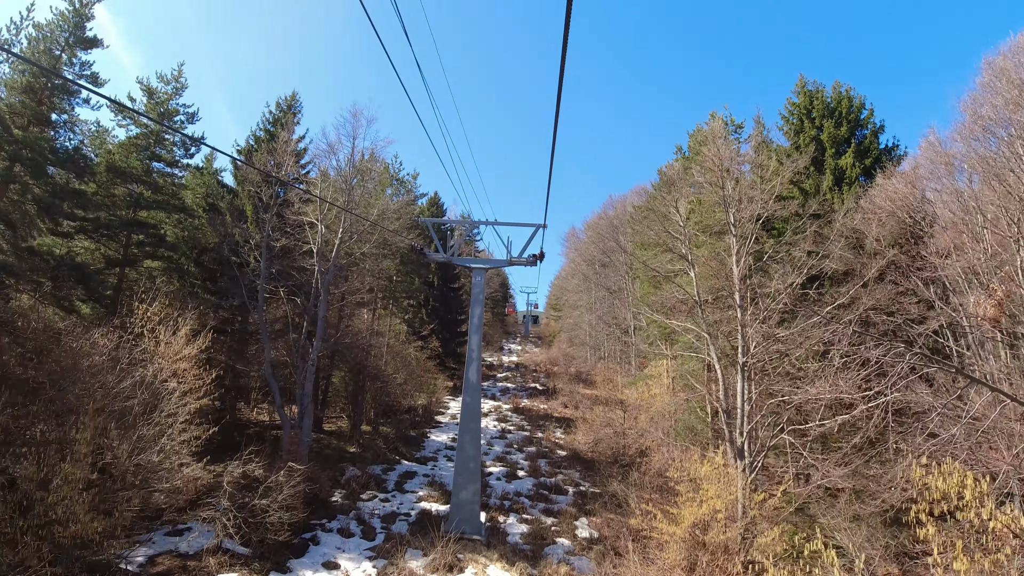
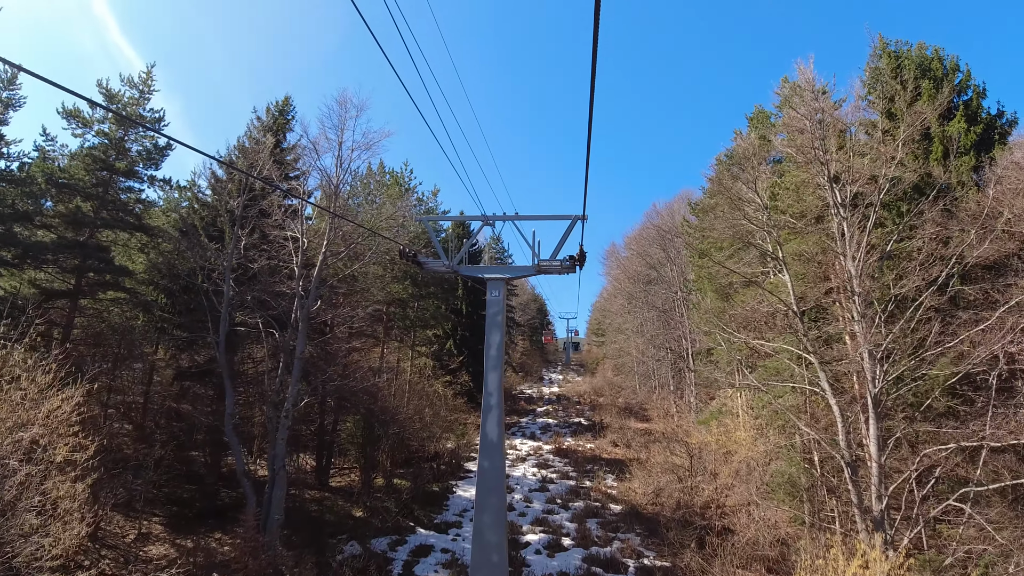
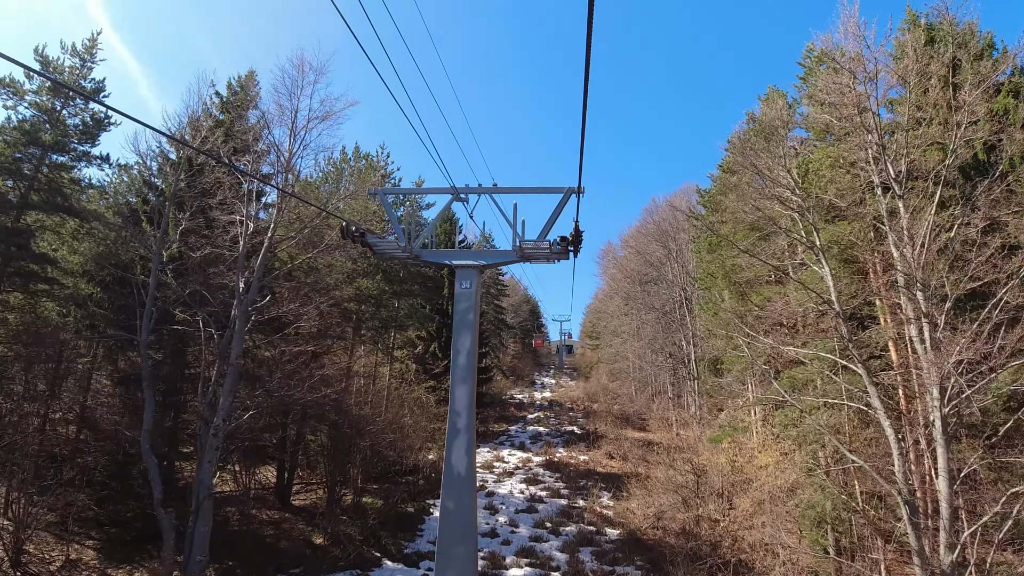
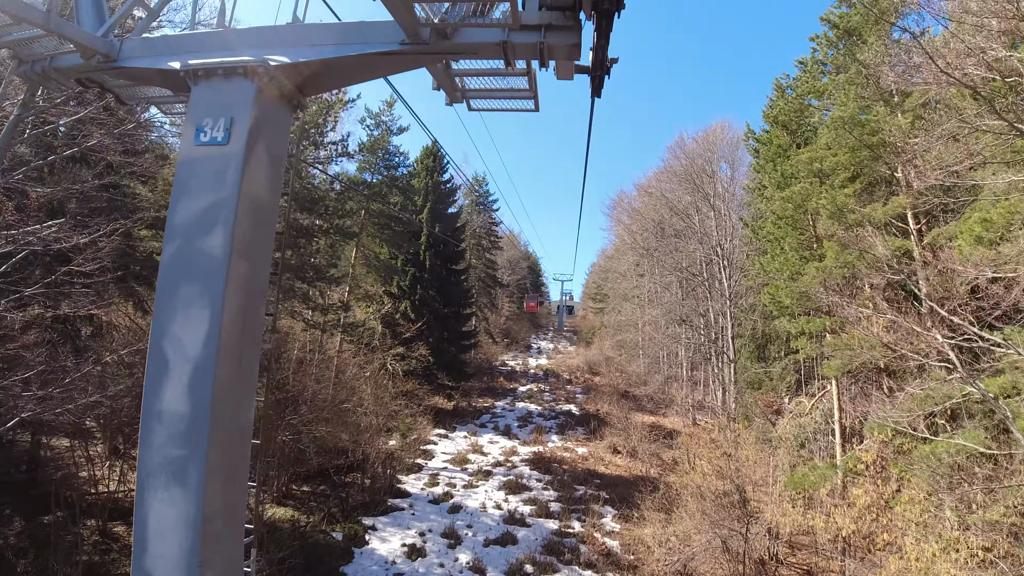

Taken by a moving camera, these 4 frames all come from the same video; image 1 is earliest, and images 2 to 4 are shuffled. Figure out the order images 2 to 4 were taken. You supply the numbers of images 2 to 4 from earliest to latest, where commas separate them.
2, 3, 4
